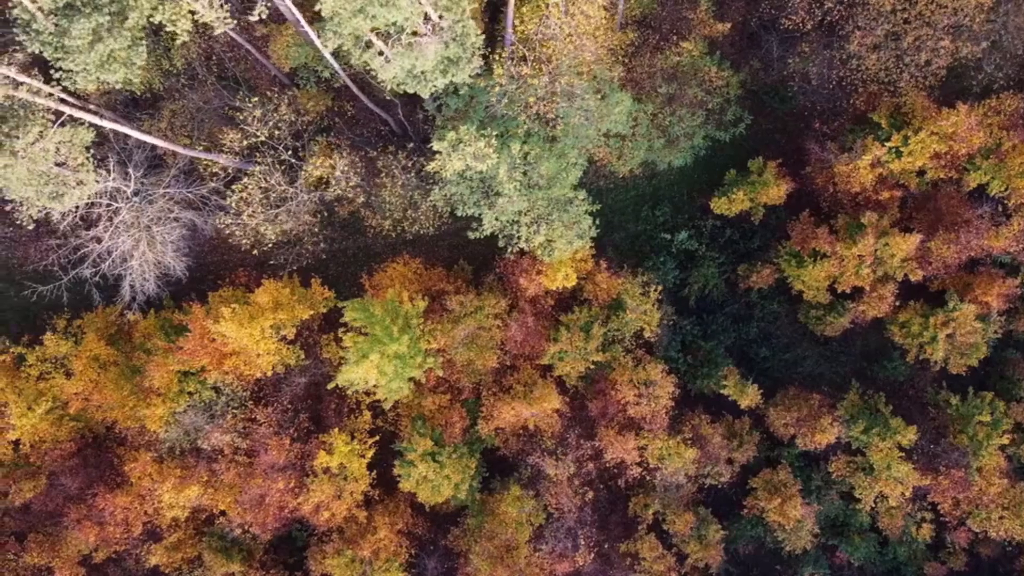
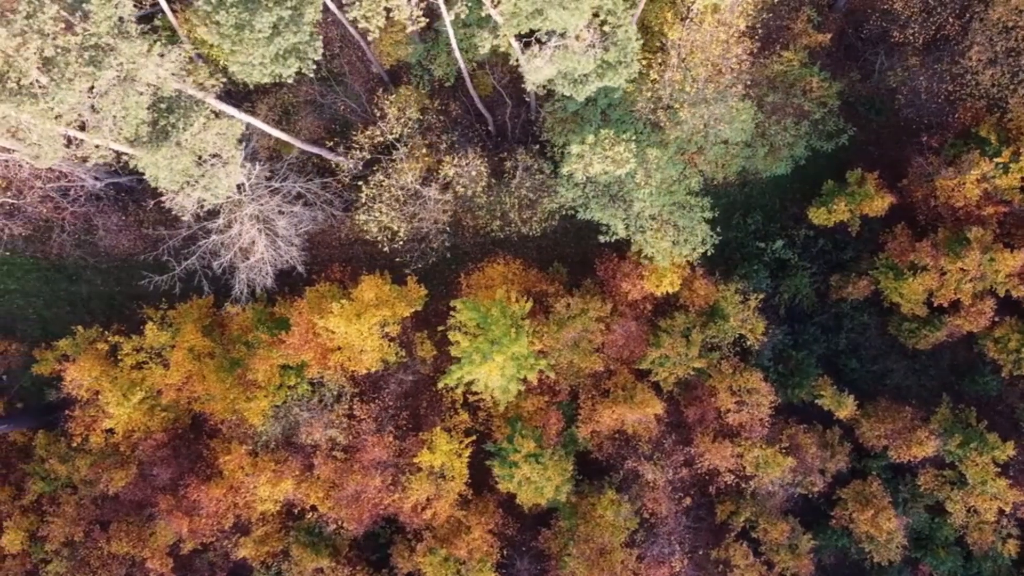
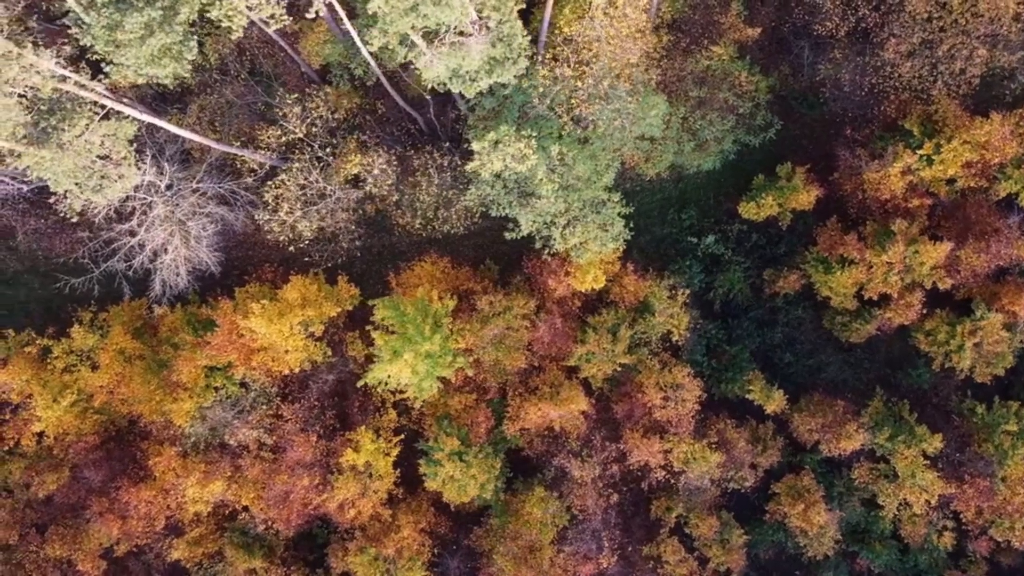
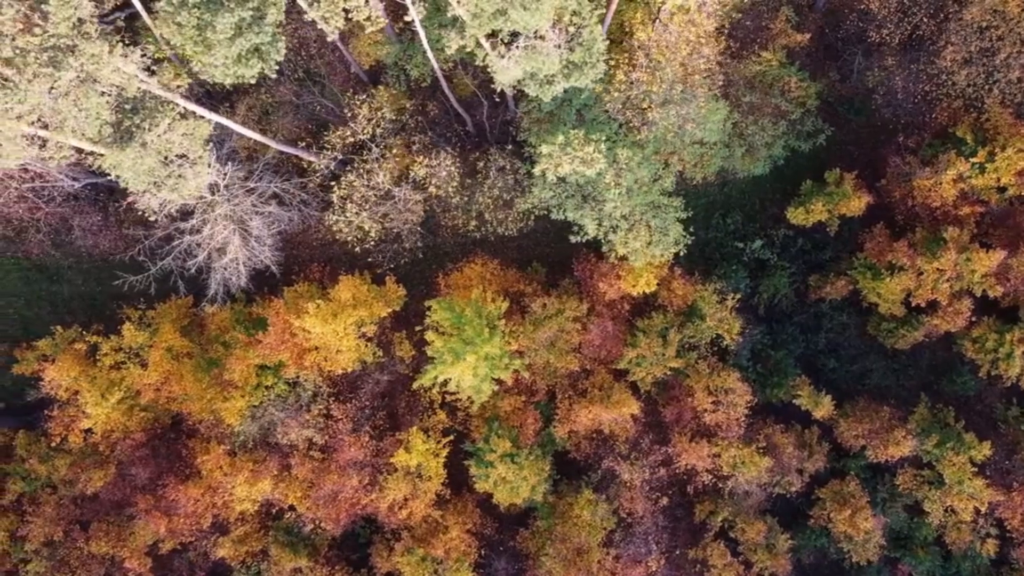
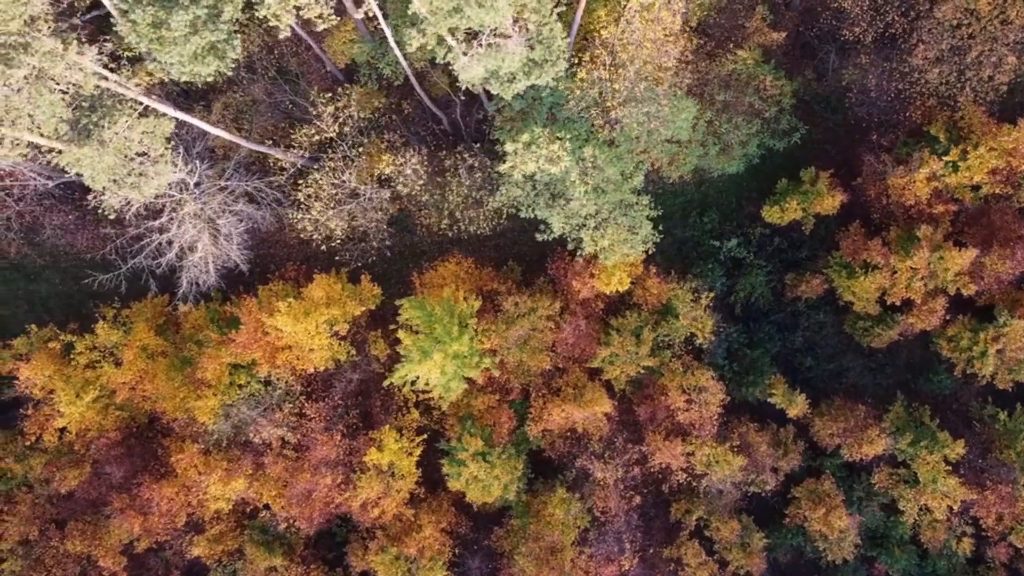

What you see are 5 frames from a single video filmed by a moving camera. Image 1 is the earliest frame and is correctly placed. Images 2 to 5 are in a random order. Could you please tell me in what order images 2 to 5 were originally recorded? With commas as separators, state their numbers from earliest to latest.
3, 5, 4, 2
